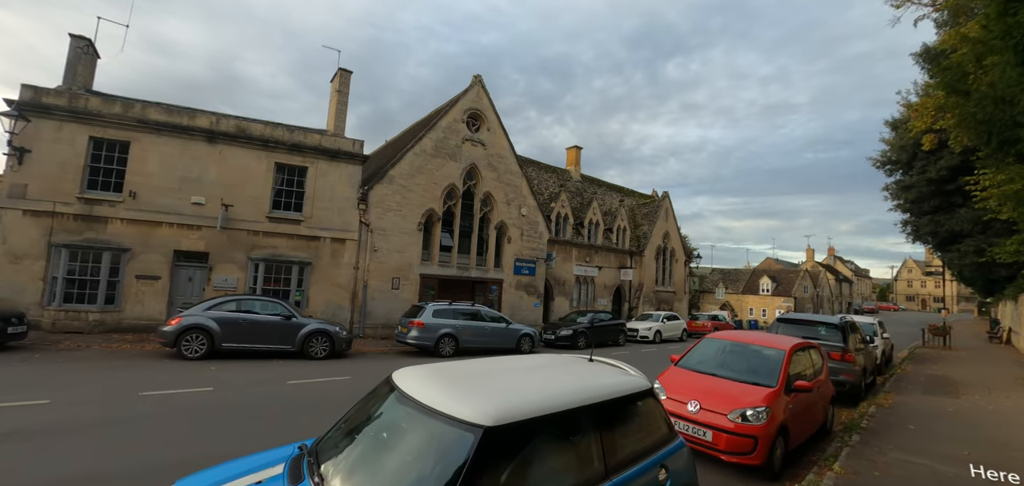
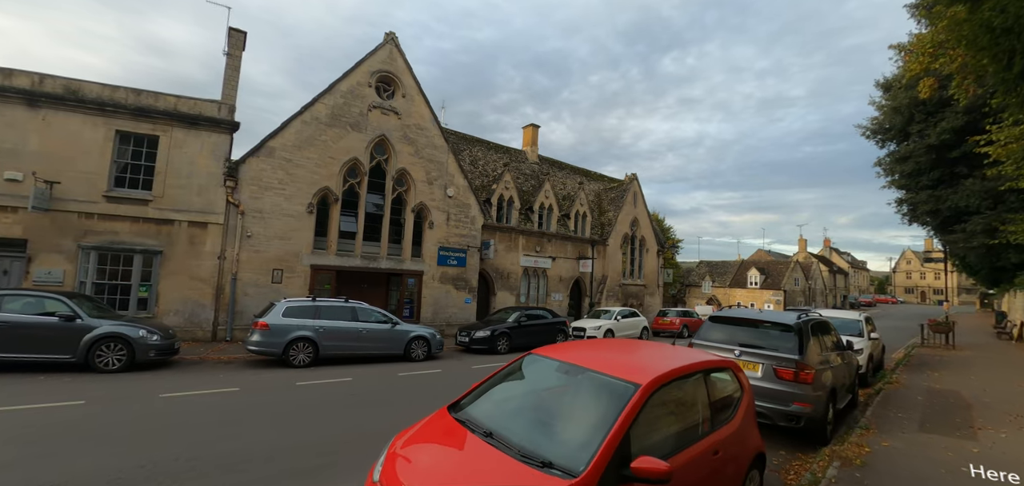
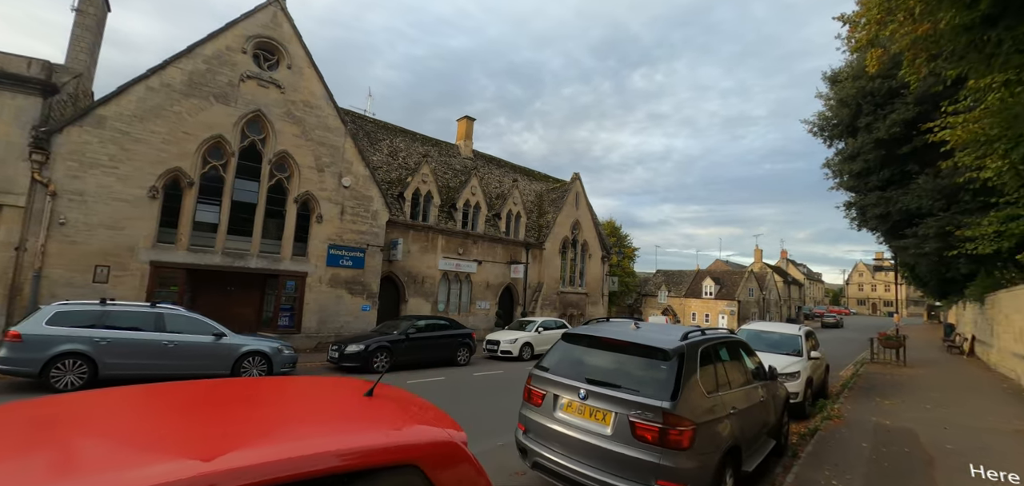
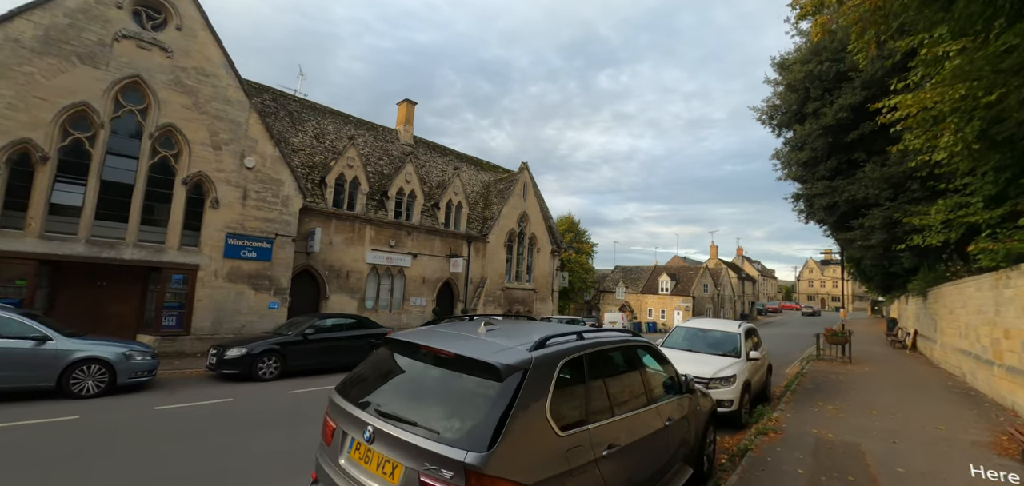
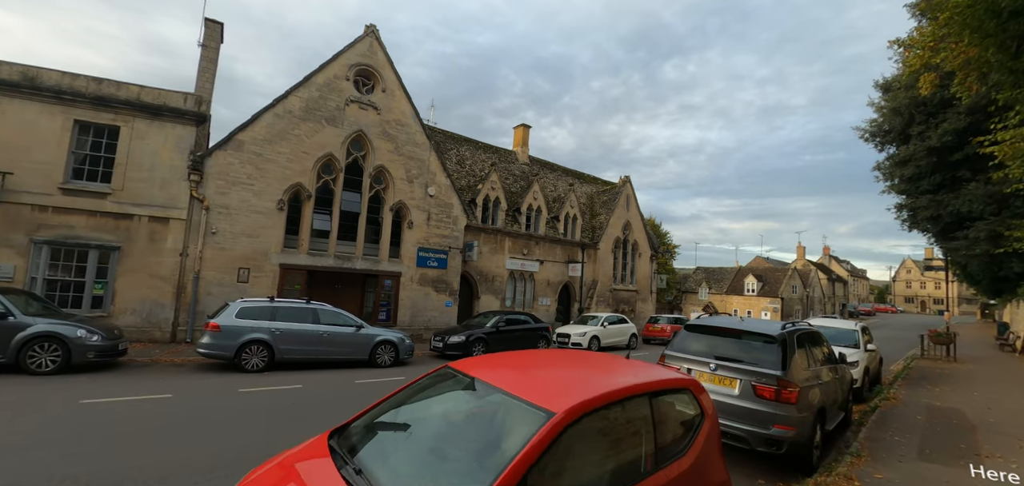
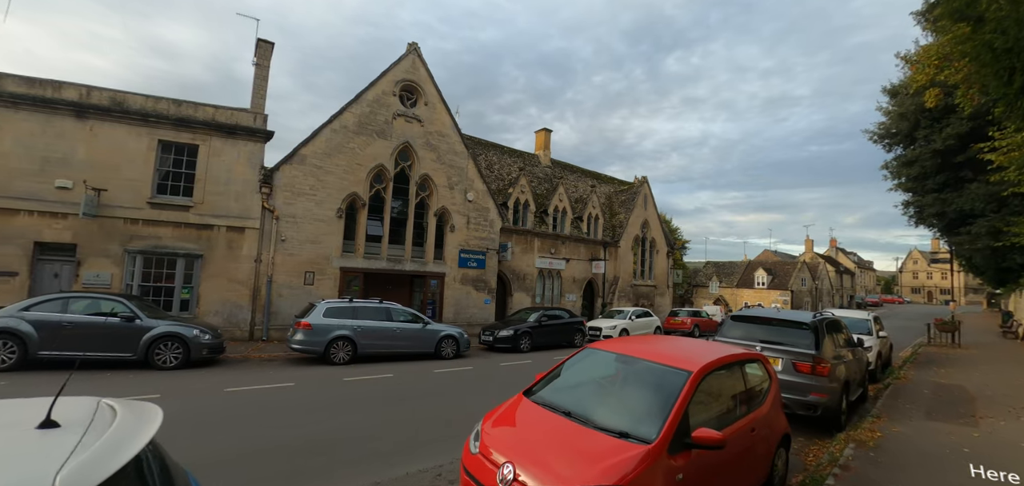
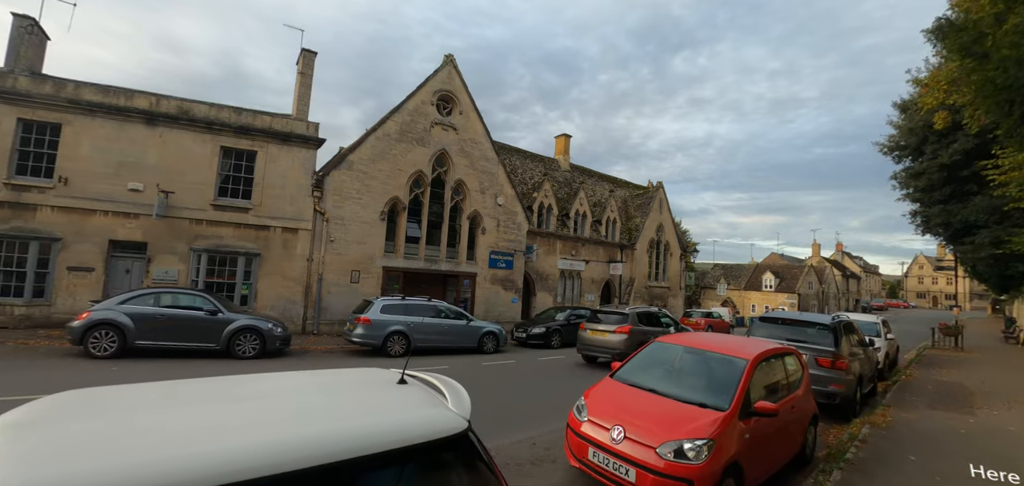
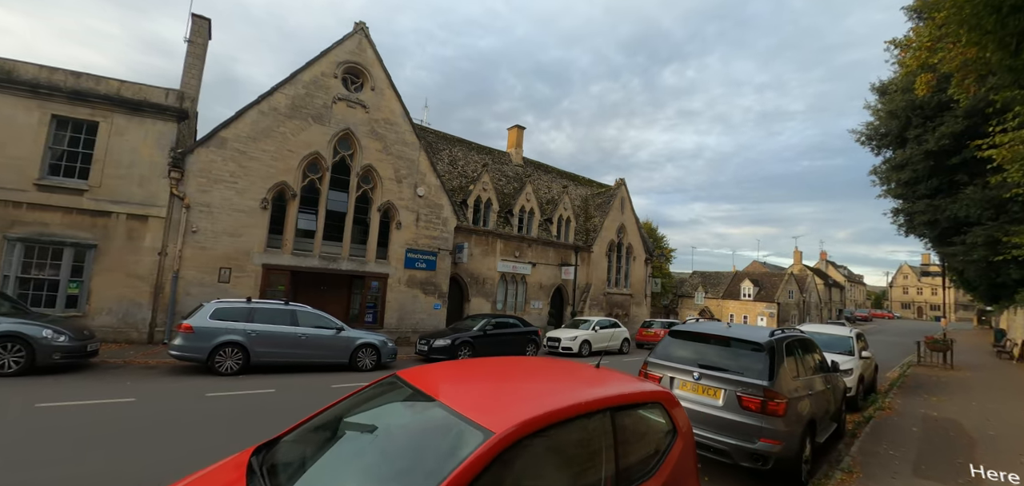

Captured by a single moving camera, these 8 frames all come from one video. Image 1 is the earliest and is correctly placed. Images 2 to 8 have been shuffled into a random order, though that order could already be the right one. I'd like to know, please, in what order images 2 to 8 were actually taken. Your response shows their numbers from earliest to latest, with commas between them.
7, 6, 2, 5, 8, 3, 4
